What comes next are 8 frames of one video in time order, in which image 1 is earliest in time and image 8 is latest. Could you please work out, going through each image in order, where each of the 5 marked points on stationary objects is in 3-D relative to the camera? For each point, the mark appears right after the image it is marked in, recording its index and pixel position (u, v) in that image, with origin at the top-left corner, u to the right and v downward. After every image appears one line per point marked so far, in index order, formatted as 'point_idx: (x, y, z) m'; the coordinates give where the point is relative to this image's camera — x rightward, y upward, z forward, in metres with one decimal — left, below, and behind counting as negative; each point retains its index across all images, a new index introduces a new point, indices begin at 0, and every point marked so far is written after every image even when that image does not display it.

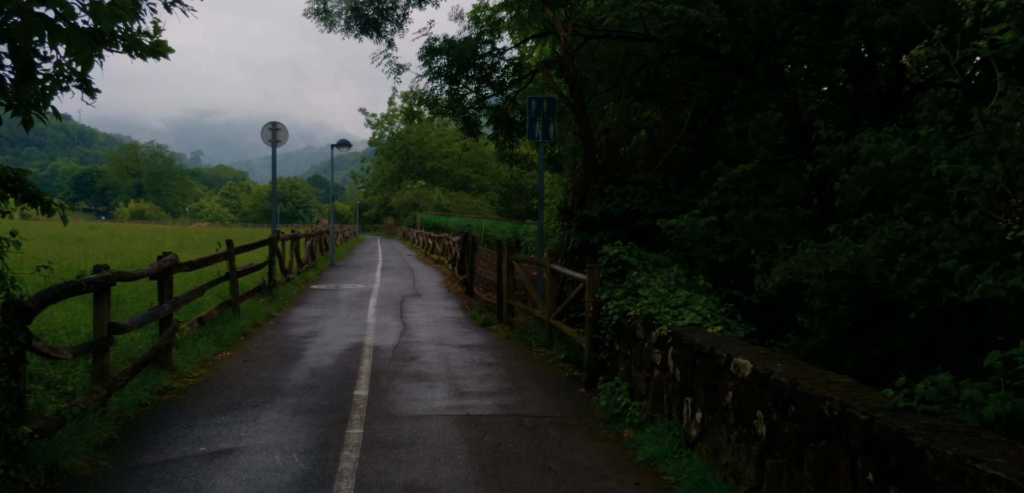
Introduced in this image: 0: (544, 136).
0: (+0.4, +1.6, +11.6) m
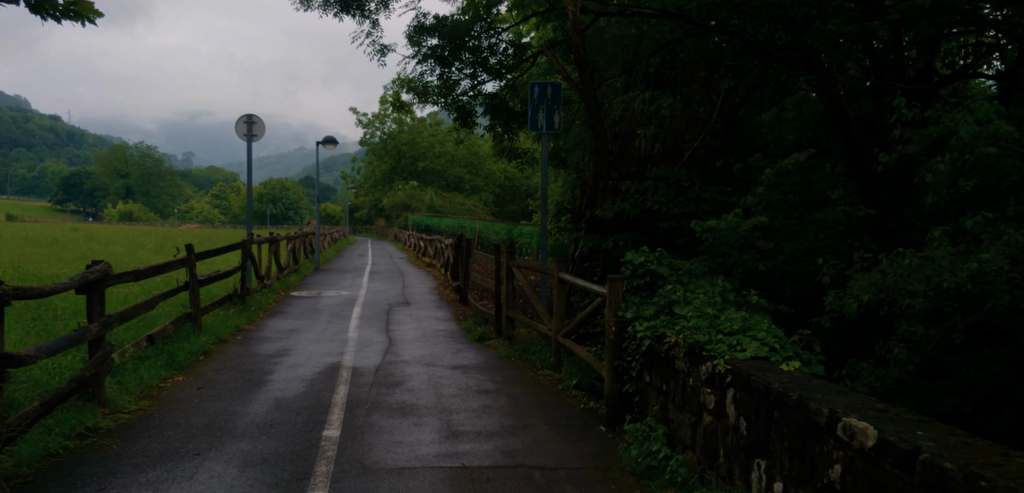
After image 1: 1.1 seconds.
0: (+0.4, +1.5, +10.3) m
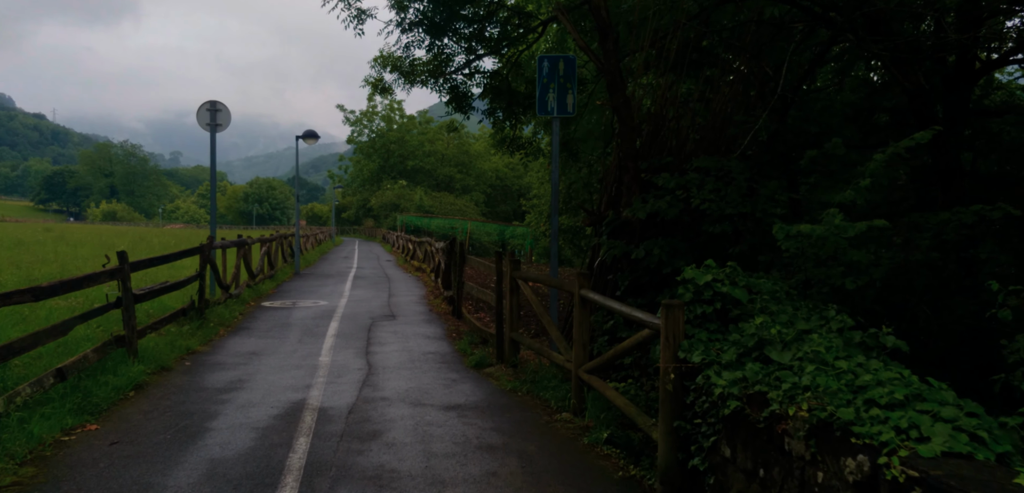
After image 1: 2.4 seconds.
0: (+0.5, +1.4, +8.5) m
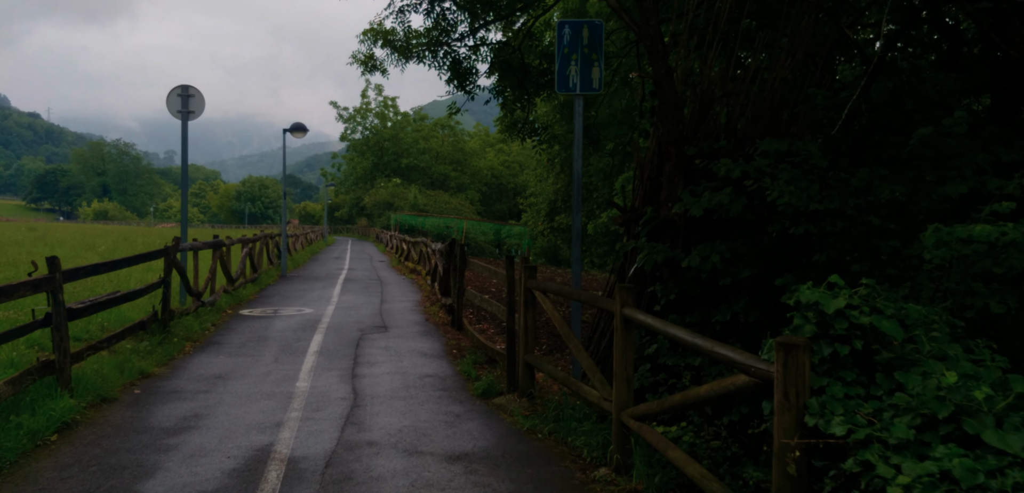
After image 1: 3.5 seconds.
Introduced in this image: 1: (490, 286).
0: (+0.6, +1.4, +7.0) m
1: (-0.4, -0.7, +14.3) m
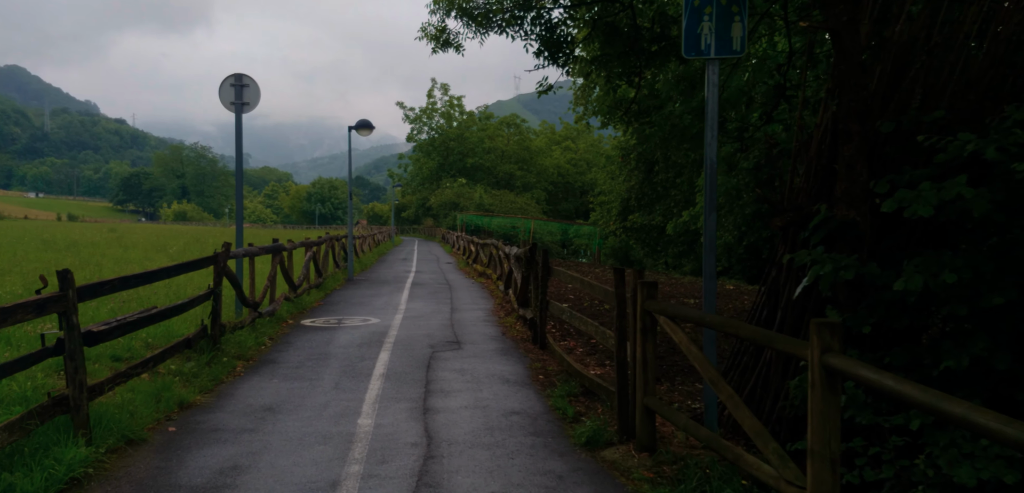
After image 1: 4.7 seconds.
0: (+1.4, +1.3, +5.5) m
1: (+0.9, -0.7, +12.9) m
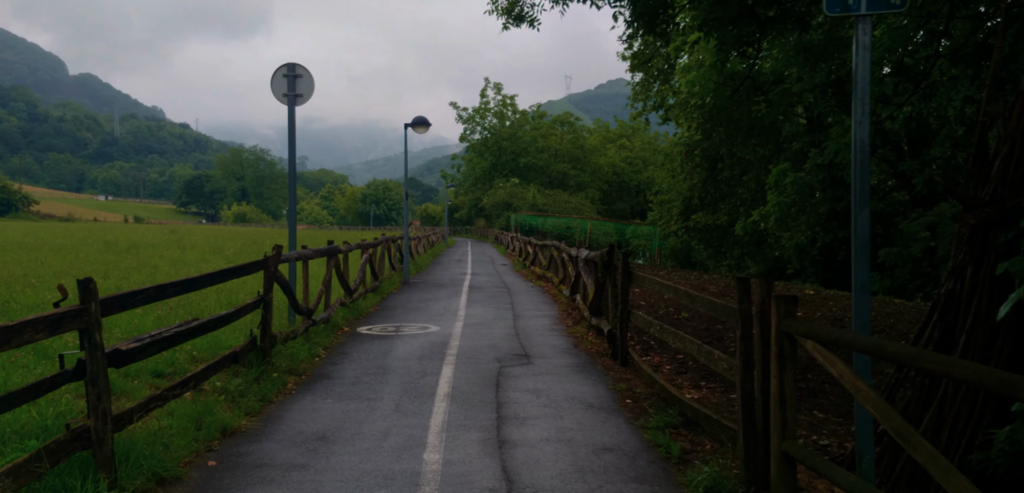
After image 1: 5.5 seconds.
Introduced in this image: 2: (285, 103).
0: (+1.9, +1.3, +4.4) m
1: (+2.0, -0.8, +11.8) m
2: (-3.1, +1.9, +11.1) m
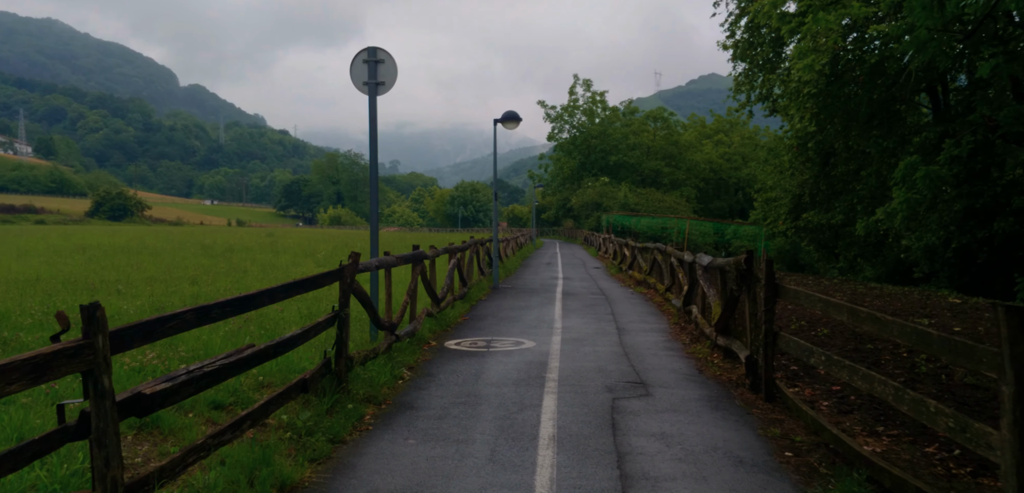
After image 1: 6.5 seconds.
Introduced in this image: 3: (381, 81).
0: (+2.5, +1.2, +2.7) m
1: (+3.3, -0.8, +10.0) m
2: (-1.8, +1.9, +10.0) m
3: (-1.6, +1.9, +9.8) m
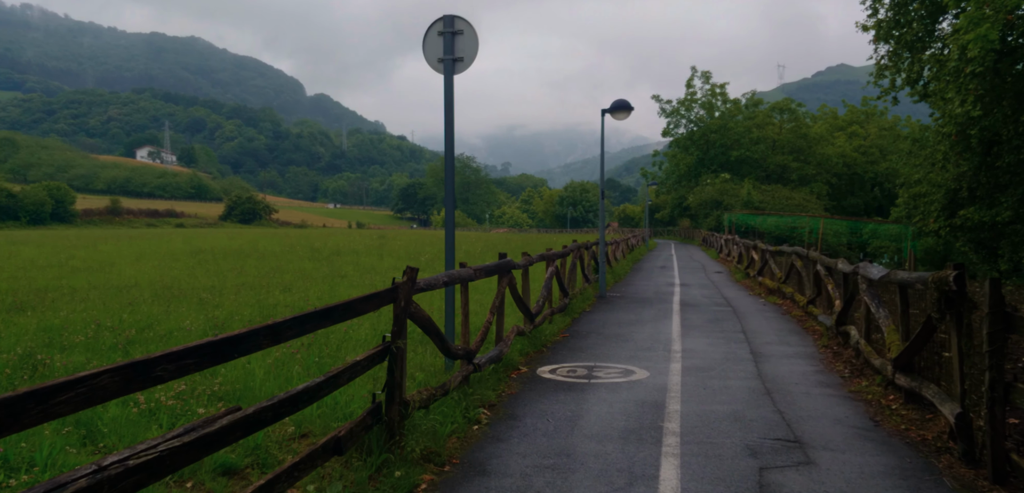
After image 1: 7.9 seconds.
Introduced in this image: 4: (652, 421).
0: (+2.5, +1.2, +0.4) m
1: (+4.3, -0.9, +7.6) m
2: (-0.8, +1.8, +8.2) m
3: (-0.6, +1.9, +8.0) m
4: (+1.1, -1.4, +6.7) m
